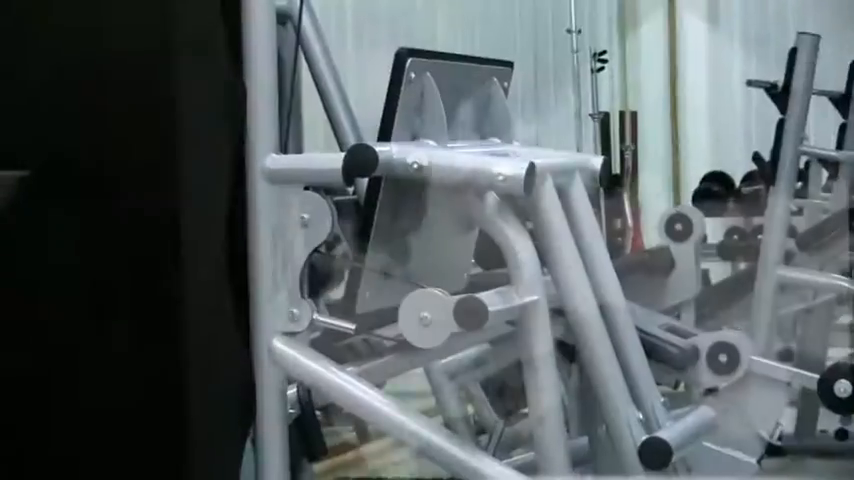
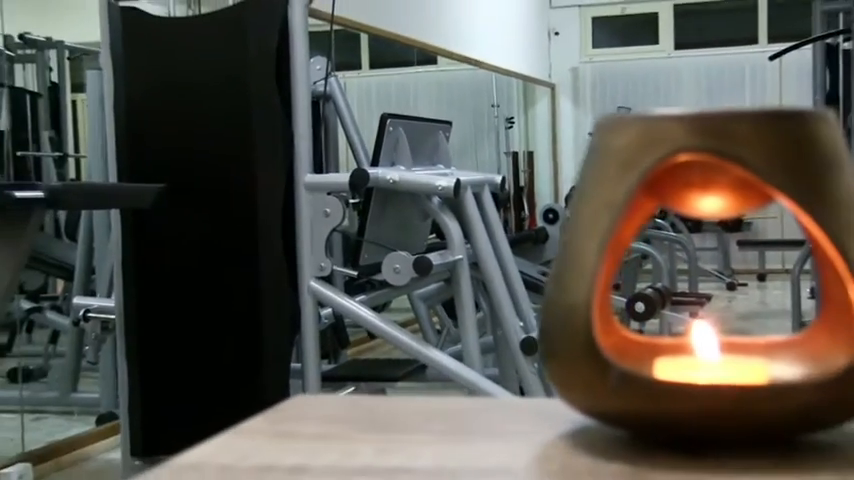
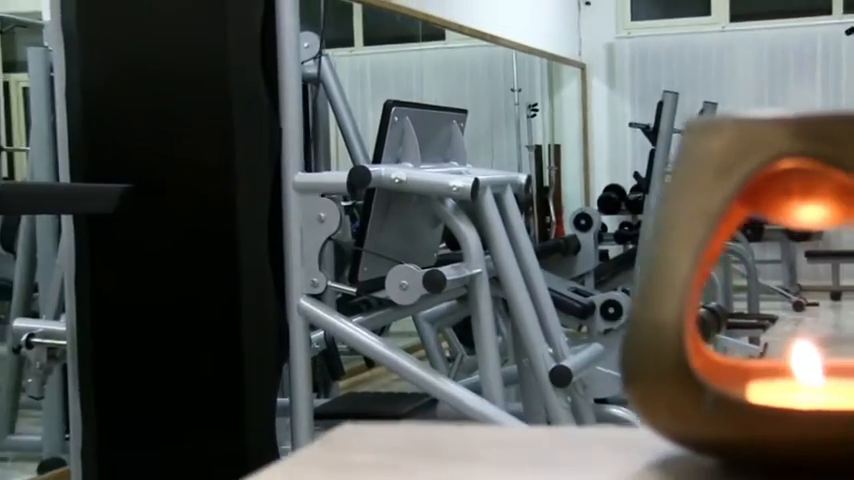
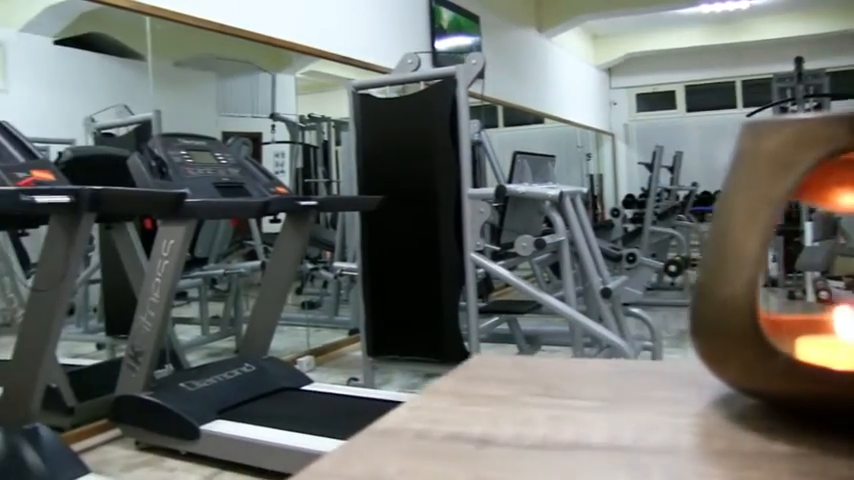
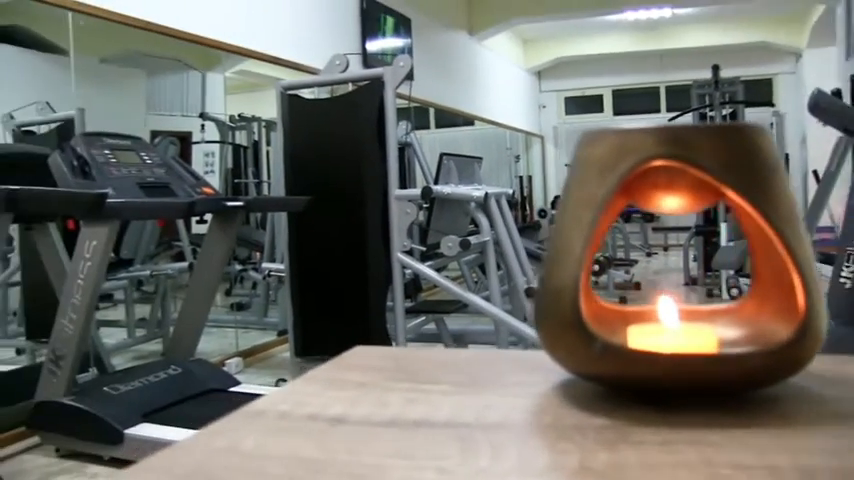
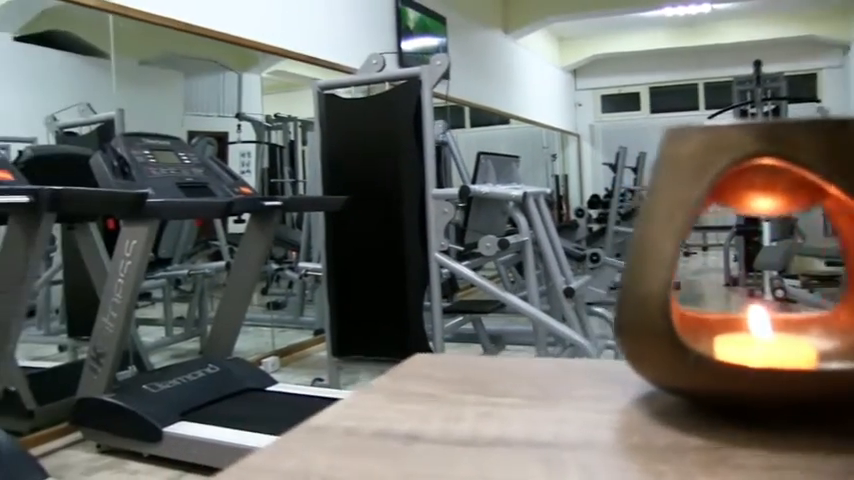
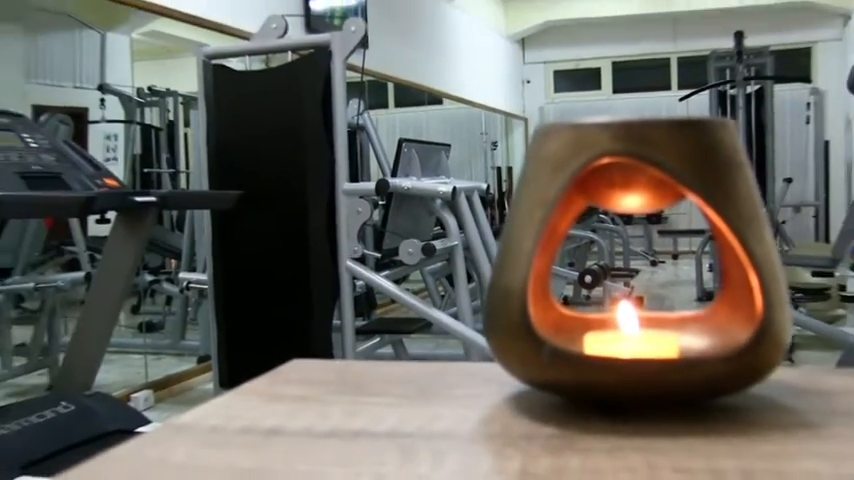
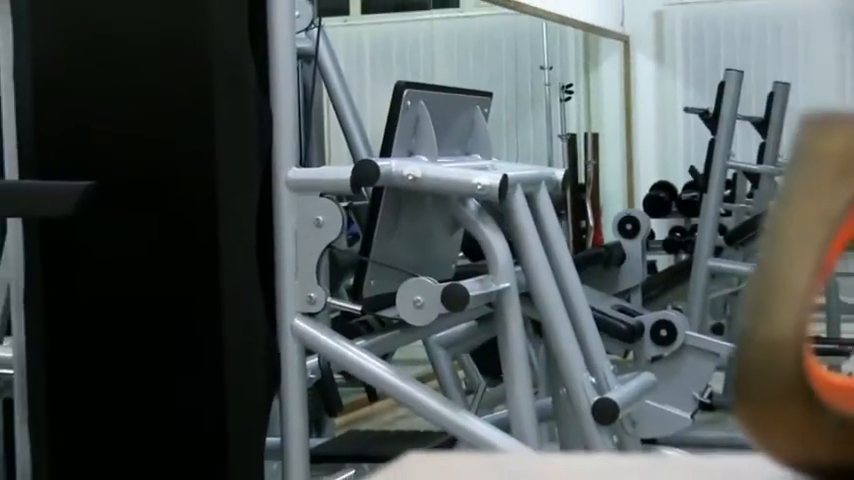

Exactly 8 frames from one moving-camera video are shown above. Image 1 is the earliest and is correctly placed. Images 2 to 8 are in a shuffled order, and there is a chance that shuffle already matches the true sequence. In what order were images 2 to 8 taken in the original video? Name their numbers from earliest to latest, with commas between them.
8, 3, 2, 7, 5, 6, 4
